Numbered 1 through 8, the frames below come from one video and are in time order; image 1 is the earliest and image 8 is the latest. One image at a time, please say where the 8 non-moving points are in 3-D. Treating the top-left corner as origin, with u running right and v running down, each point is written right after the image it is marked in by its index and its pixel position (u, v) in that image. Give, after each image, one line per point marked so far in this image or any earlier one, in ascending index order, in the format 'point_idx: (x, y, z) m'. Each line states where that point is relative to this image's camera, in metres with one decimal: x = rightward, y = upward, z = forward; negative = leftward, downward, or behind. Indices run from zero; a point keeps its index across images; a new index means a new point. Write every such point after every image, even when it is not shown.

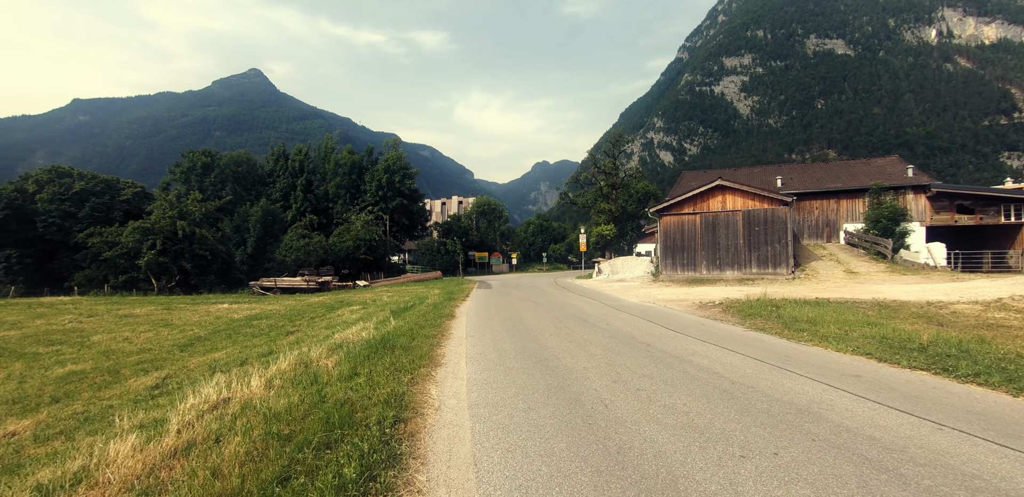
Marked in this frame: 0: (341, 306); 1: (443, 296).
0: (-6.7, -2.3, +19.4) m
1: (-2.5, -1.7, +17.5) m
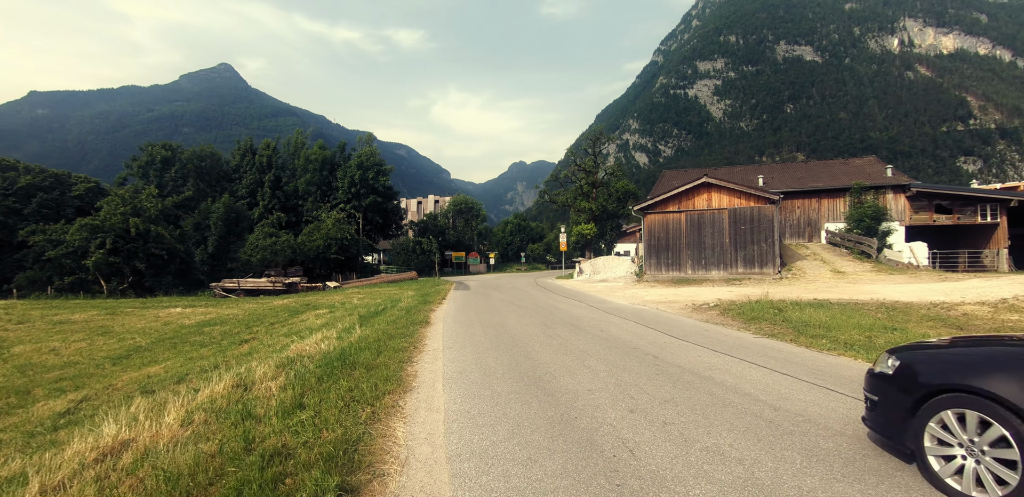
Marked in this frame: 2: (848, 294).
0: (-7.4, -2.2, +17.8) m
1: (-3.1, -1.6, +16.2) m
2: (+11.1, -1.5, +16.4) m
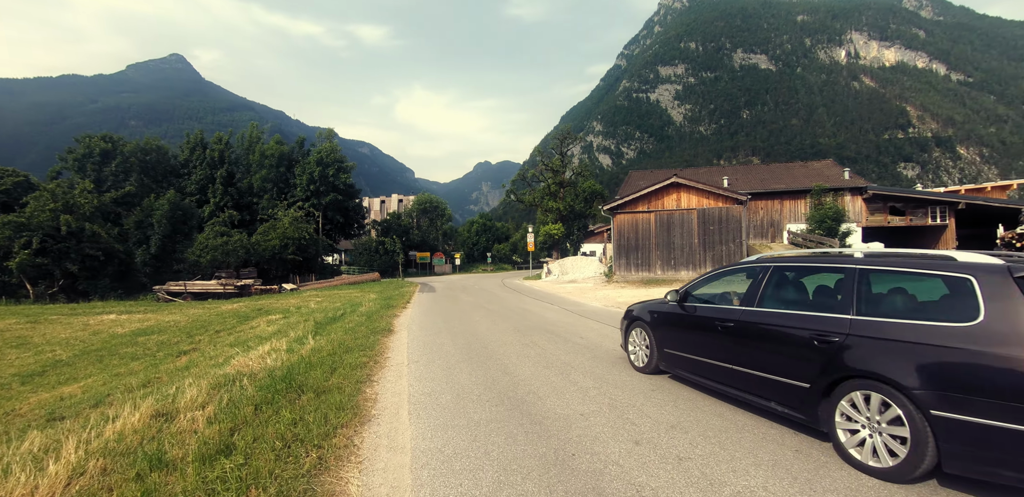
0: (-8.5, -2.2, +16.5) m
1: (-4.1, -1.6, +15.1) m
2: (+10.1, -1.5, +16.3) m
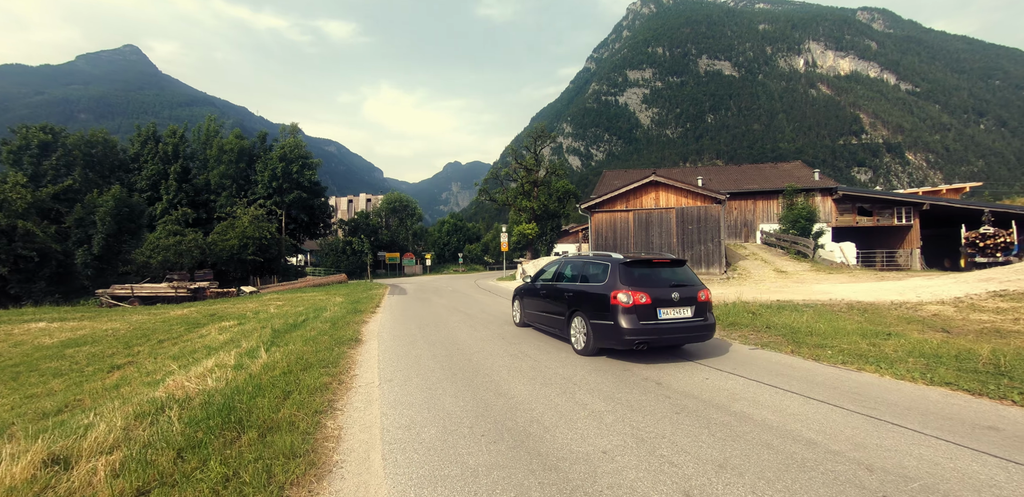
0: (-9.1, -2.2, +15.0) m
1: (-4.7, -1.6, +13.9) m
2: (+9.4, -1.5, +16.0) m
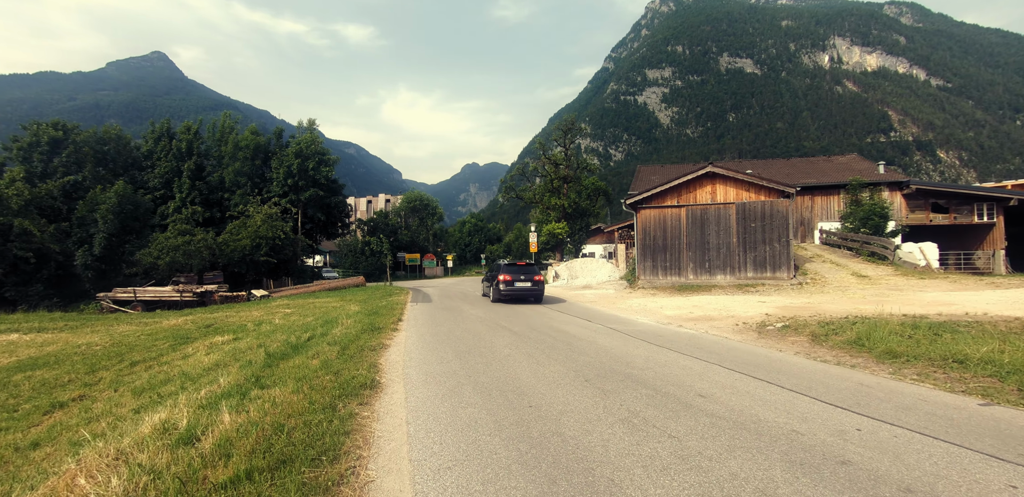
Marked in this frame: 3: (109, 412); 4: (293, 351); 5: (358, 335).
0: (-7.9, -2.2, +12.6) m
1: (-3.5, -1.6, +11.4) m
2: (+10.7, -1.5, +12.9) m
3: (-5.6, -2.2, +6.9) m
4: (-3.8, -1.8, +8.6) m
5: (-2.8, -1.6, +8.9) m
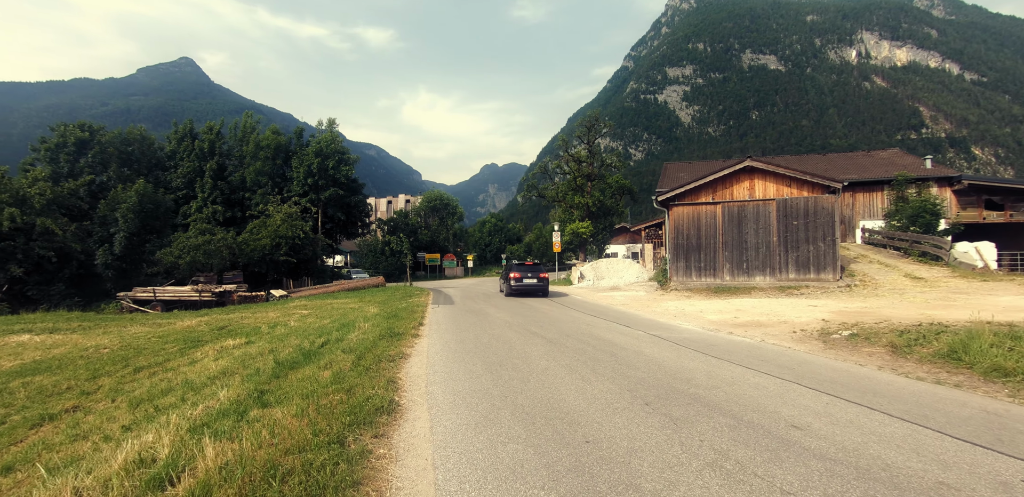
0: (-7.2, -2.2, +11.9) m
1: (-2.8, -1.6, +10.6) m
2: (+11.4, -1.4, +11.6) m
3: (-5.1, -2.2, +6.1) m
4: (-3.2, -1.7, +7.7) m
5: (-2.2, -1.5, +8.0) m
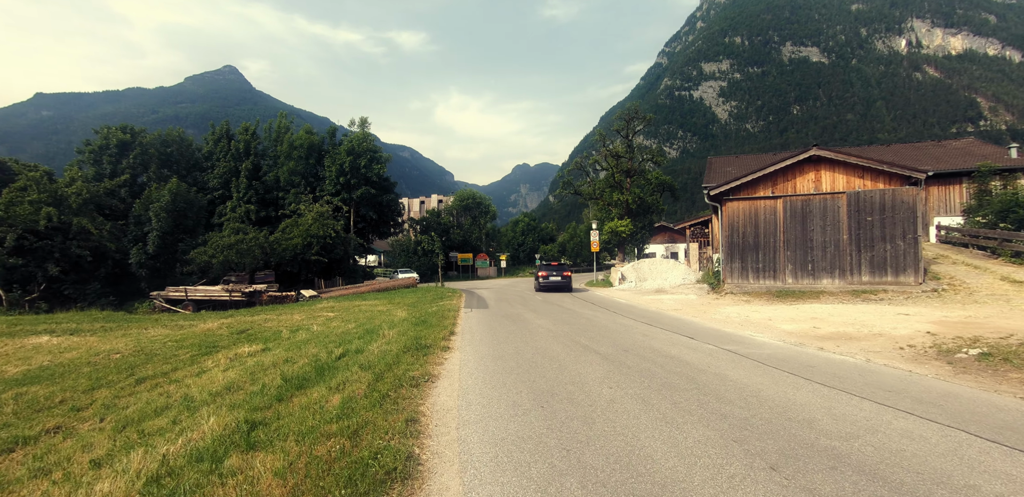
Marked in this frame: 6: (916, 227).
0: (-6.3, -2.1, +11.0) m
1: (-2.0, -1.5, +9.4) m
2: (+12.3, -1.4, +9.5) m
3: (-4.6, -2.2, +5.1) m
4: (-2.6, -1.7, +6.6) m
5: (-1.6, -1.5, +6.8) m
6: (+13.6, +0.7, +16.6) m
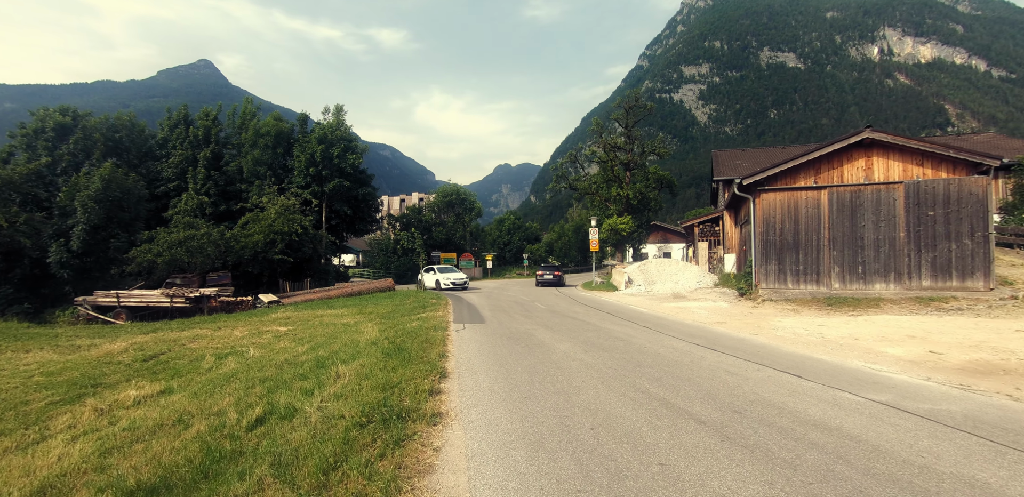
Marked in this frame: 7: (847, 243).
0: (-6.1, -2.0, +7.7) m
1: (-1.8, -1.5, +6.2) m
2: (+12.5, -1.4, +6.9) m
3: (-4.2, -2.1, +1.8) m
4: (-2.2, -1.6, +3.4) m
5: (-1.2, -1.4, +3.7) m
6: (+13.6, +0.7, +14.1) m
7: (+10.4, +0.2, +15.3) m
